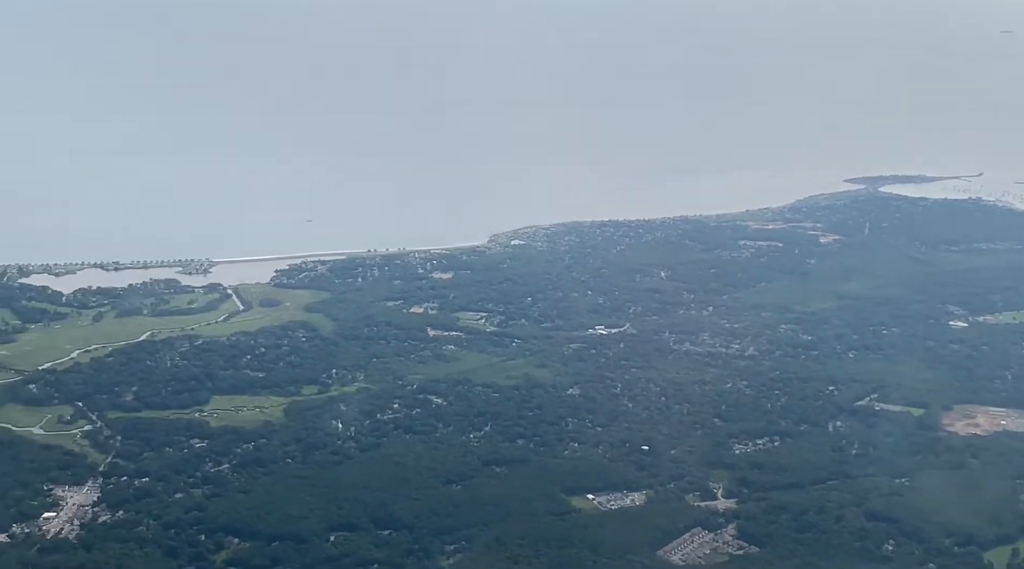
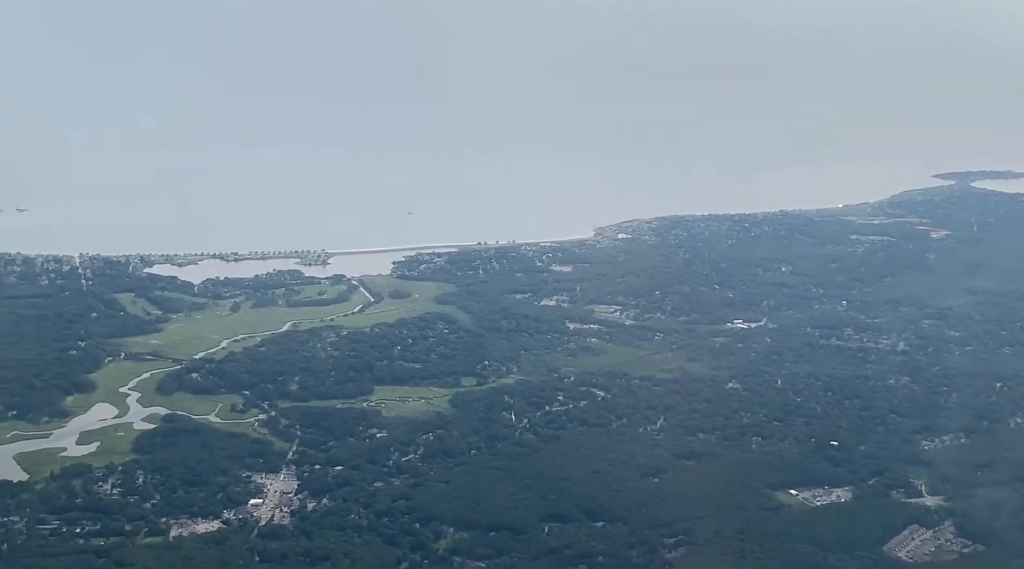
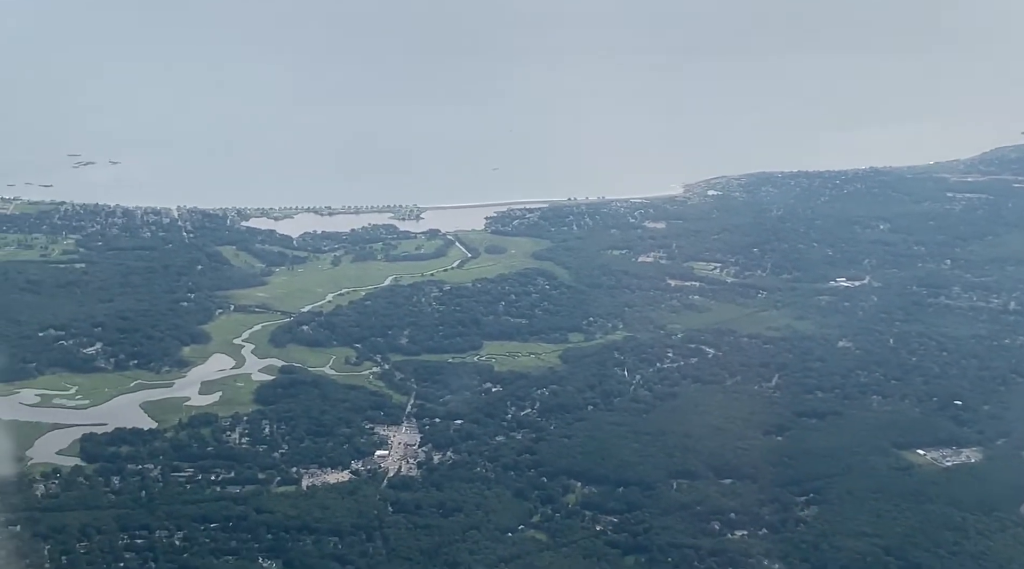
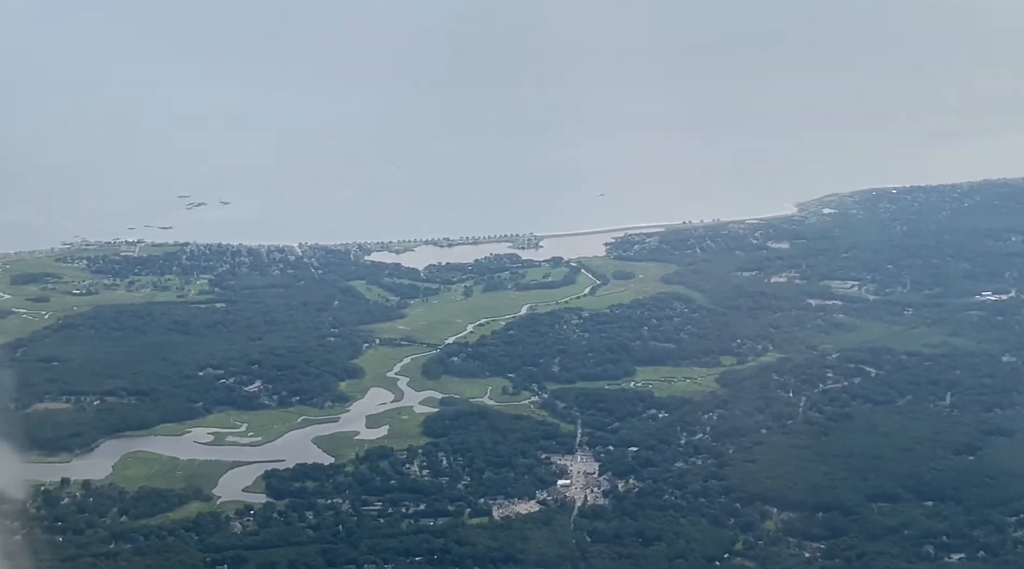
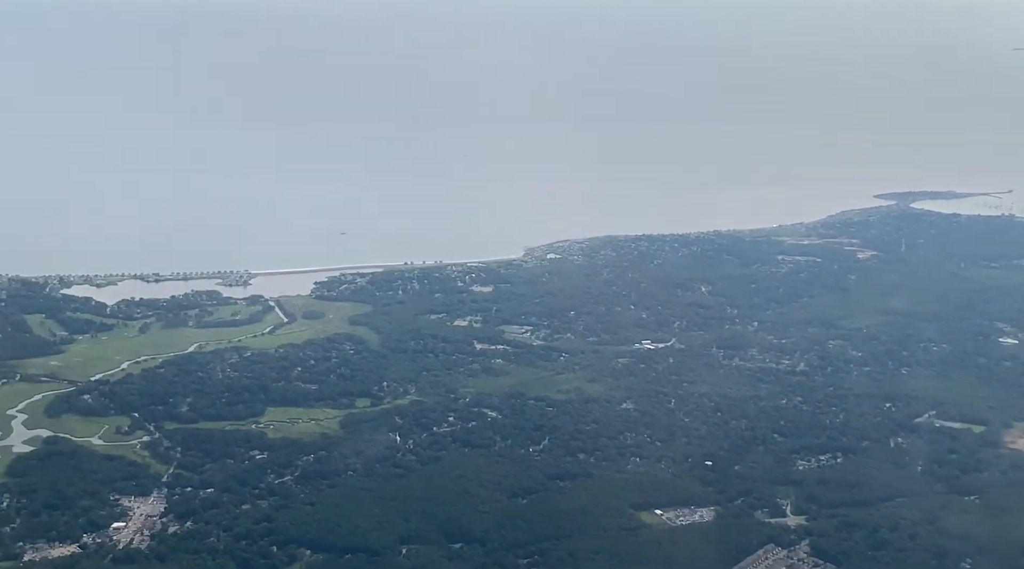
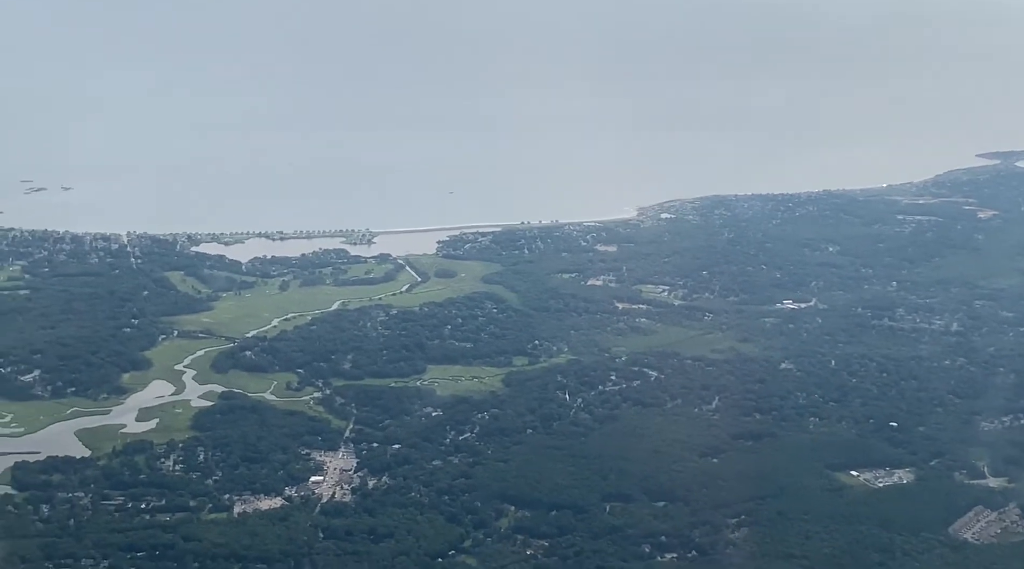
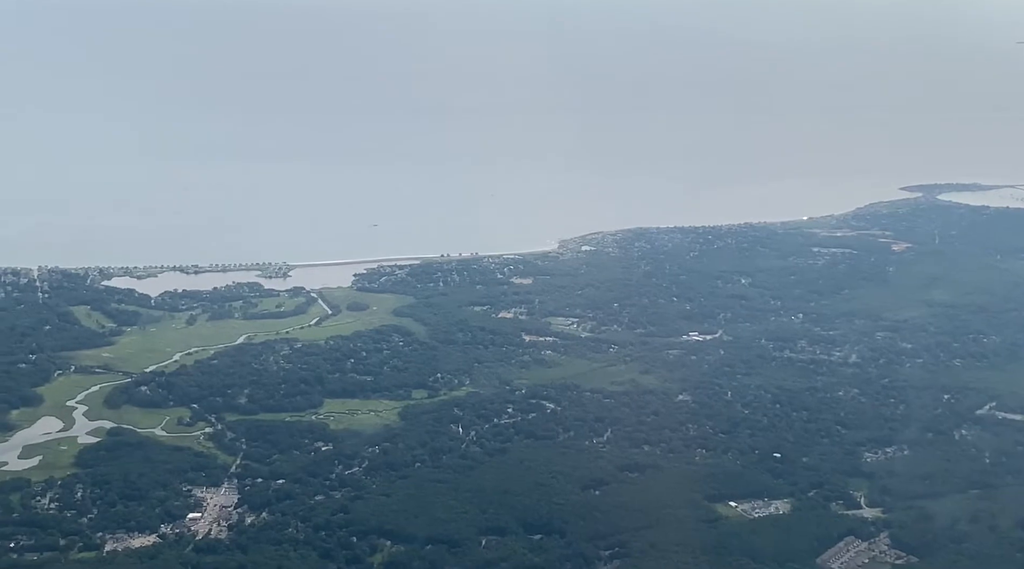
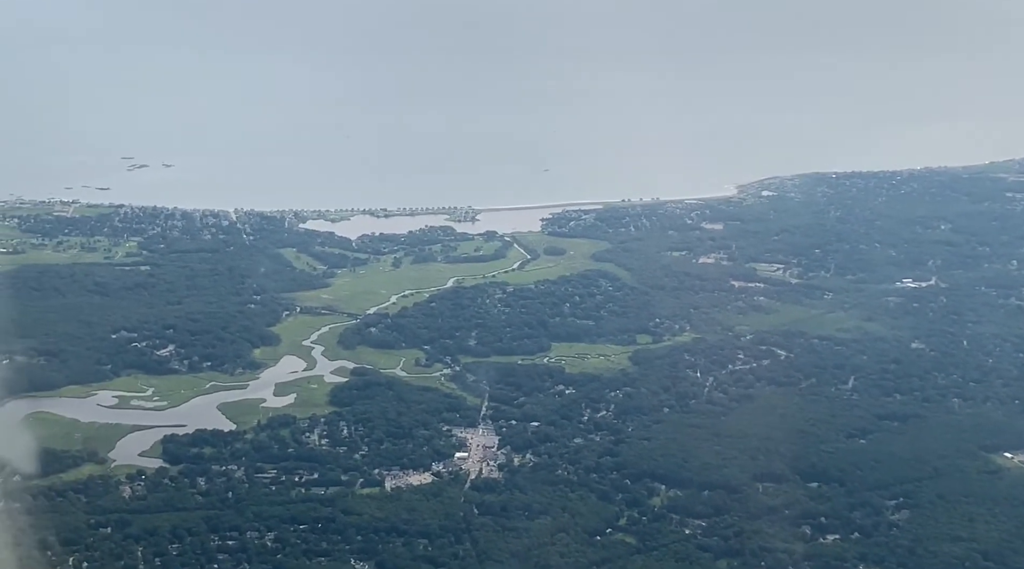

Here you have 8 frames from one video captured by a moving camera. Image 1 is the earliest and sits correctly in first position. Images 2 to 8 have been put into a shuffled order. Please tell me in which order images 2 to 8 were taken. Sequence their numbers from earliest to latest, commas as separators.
5, 7, 2, 6, 3, 8, 4
